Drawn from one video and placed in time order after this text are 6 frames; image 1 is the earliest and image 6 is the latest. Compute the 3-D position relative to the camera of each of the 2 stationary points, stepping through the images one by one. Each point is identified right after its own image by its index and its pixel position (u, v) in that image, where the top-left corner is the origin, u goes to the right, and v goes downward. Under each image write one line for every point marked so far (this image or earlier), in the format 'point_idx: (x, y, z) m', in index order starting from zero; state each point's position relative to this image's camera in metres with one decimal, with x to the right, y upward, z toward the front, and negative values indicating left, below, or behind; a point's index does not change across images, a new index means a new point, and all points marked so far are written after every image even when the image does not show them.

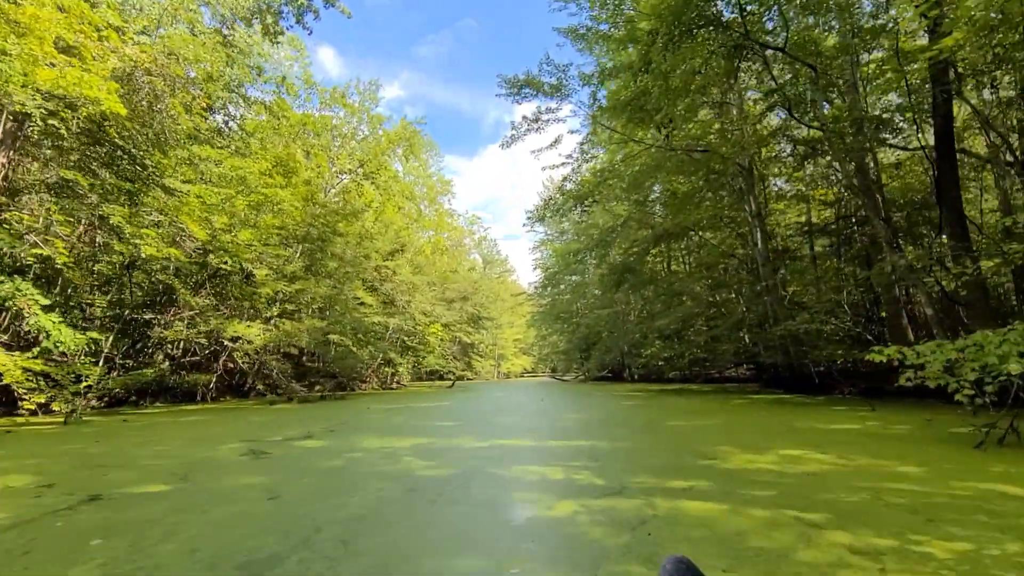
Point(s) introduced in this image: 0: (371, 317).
0: (-3.4, -0.7, +11.9) m
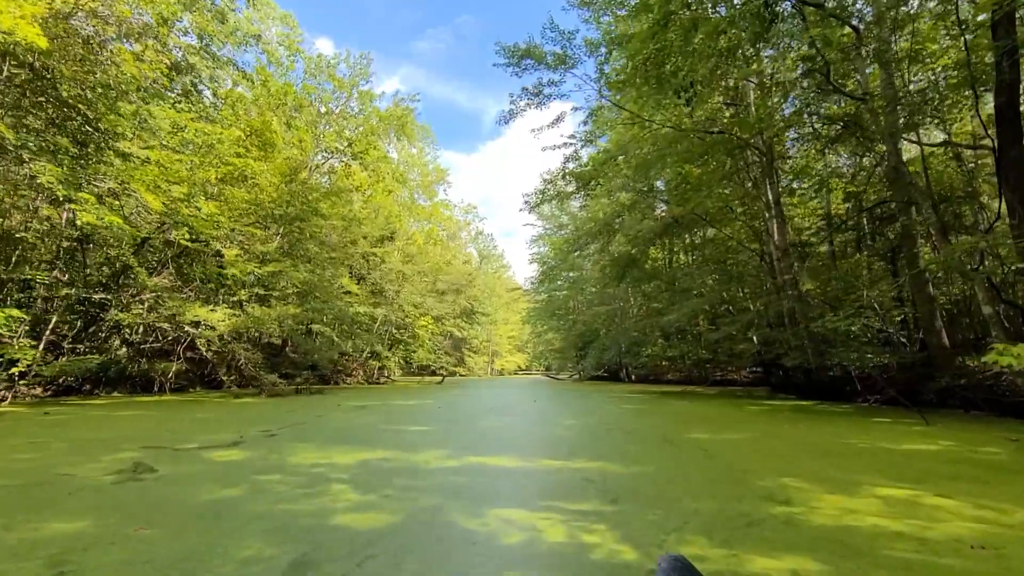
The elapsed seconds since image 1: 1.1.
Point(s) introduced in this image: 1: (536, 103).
0: (-3.5, -0.4, +11.2) m
1: (+0.4, +2.9, +7.9) m
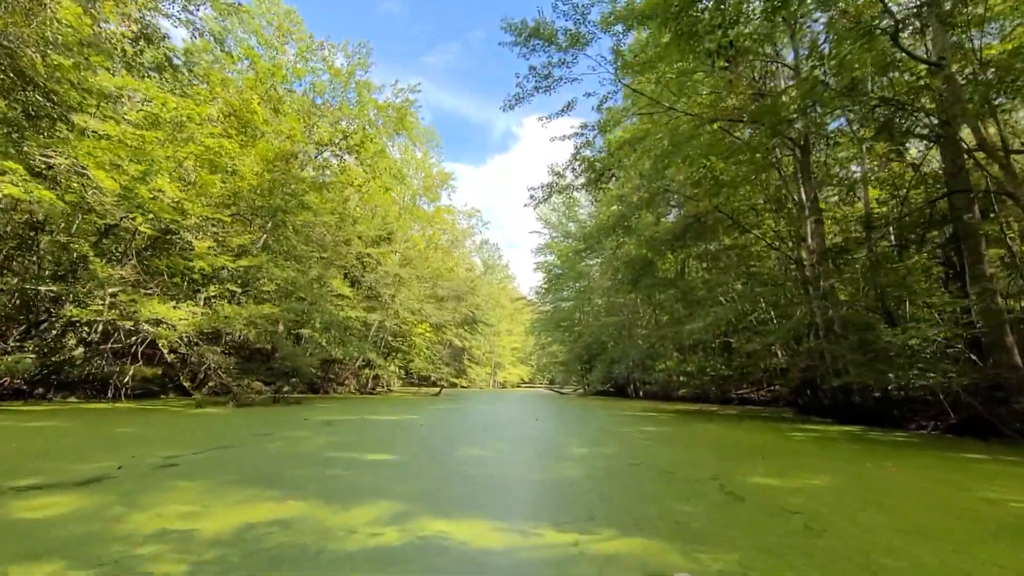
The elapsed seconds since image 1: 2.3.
0: (-3.5, -0.5, +10.4) m
1: (+0.5, +2.9, +7.1) m
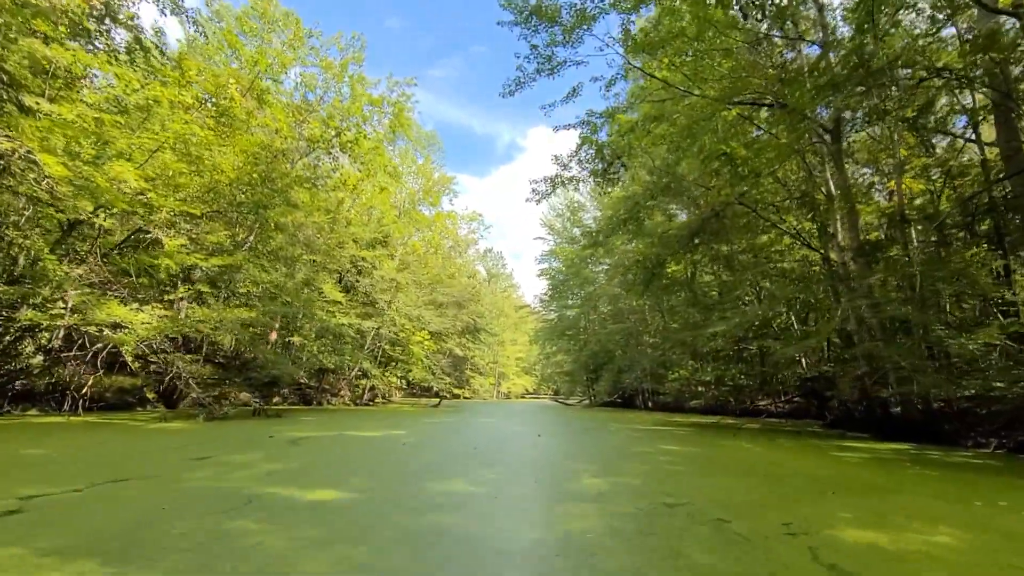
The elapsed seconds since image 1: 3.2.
0: (-3.4, -0.6, +9.7) m
1: (+0.5, +2.9, +6.5) m
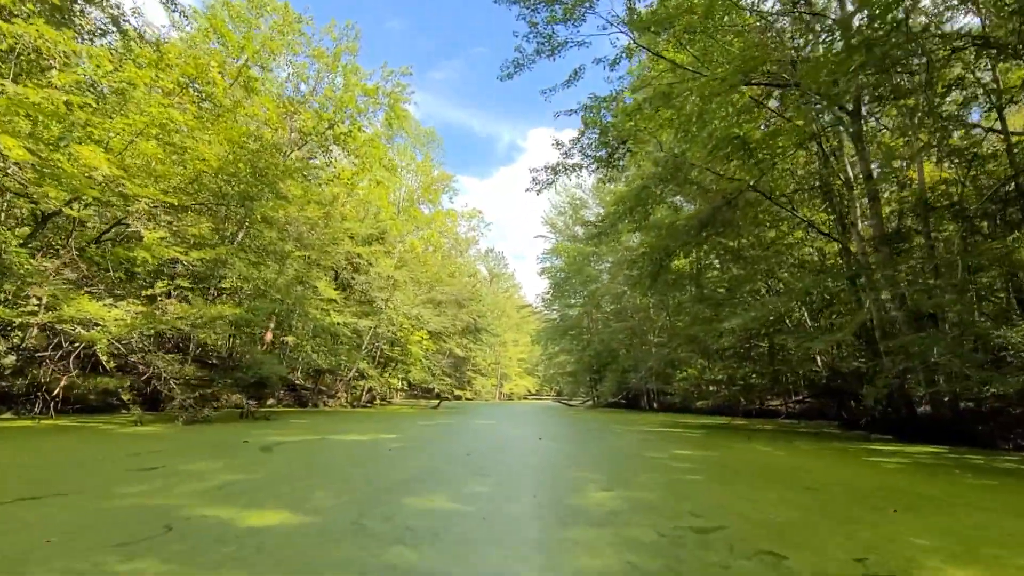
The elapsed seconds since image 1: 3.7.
0: (-3.4, -0.5, +9.4) m
1: (+0.4, +3.0, +6.2) m
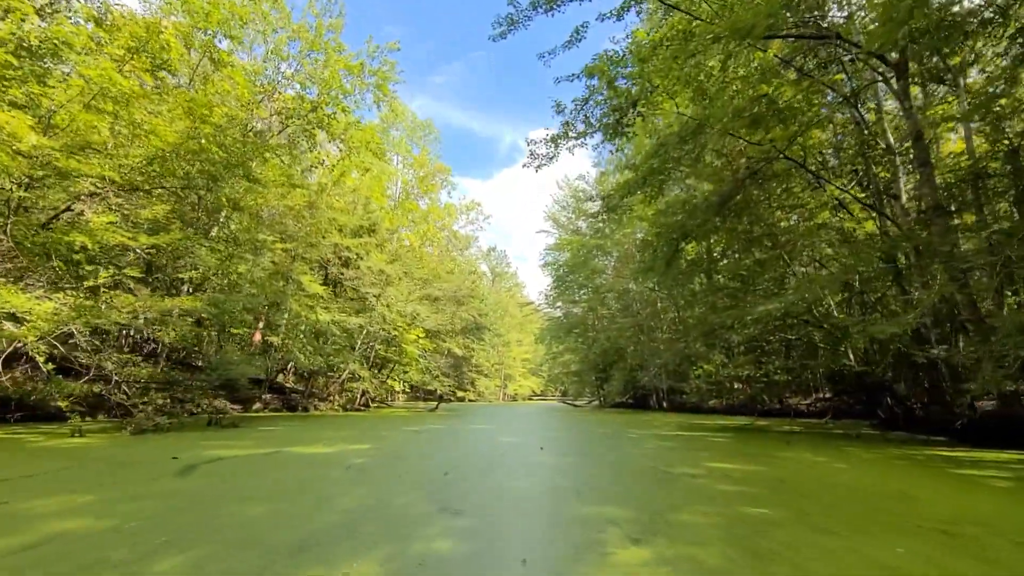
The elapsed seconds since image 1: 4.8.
0: (-3.4, -0.4, +8.7) m
1: (+0.4, +3.1, +5.4) m
